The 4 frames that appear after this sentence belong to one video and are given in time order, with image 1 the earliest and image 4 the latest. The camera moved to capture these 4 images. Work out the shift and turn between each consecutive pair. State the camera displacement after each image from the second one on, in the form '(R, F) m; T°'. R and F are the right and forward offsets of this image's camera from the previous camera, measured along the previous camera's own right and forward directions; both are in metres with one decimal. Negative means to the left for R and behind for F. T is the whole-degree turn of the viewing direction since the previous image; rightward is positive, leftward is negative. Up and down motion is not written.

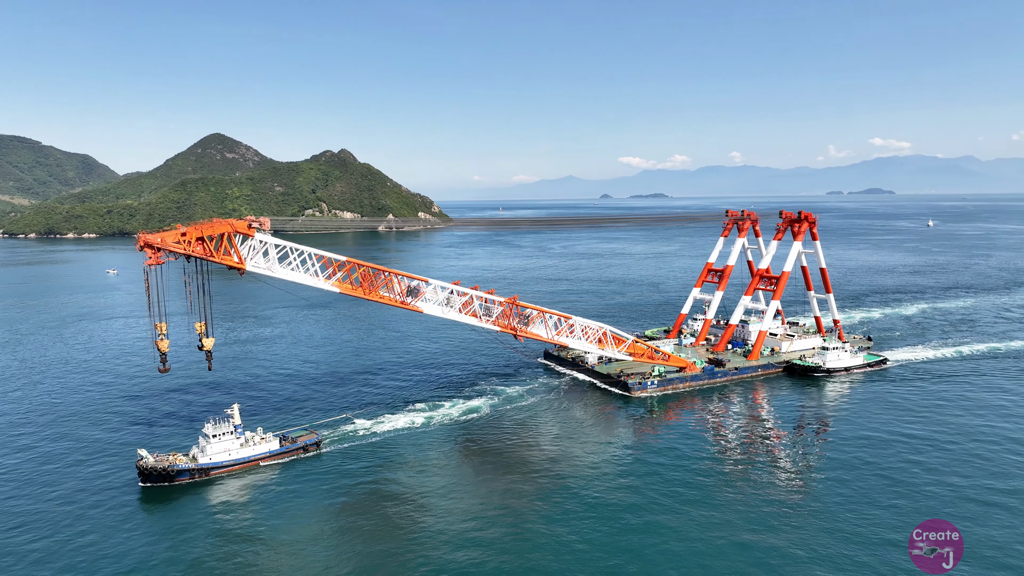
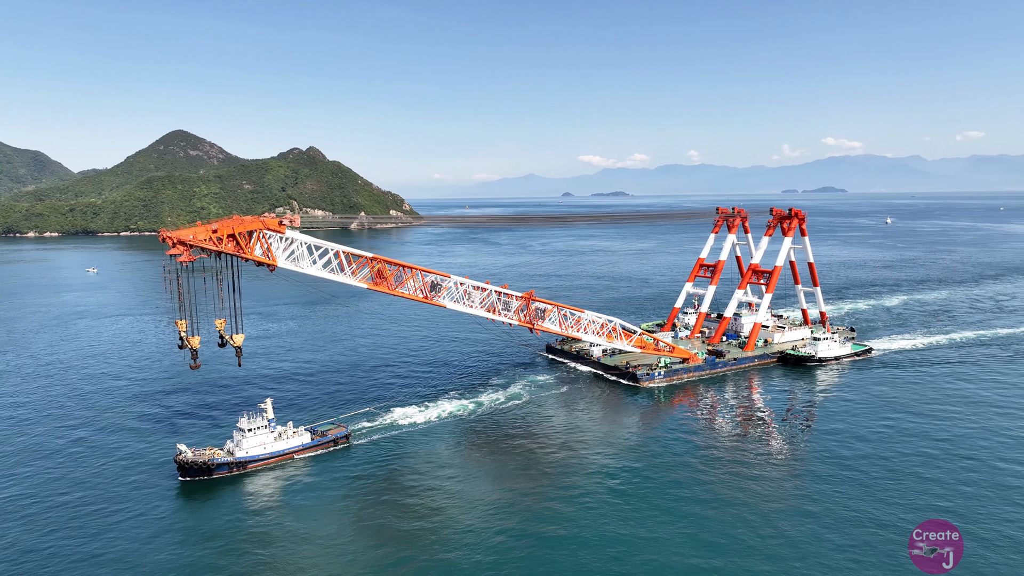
(-3.2, -1.0) m; +3°
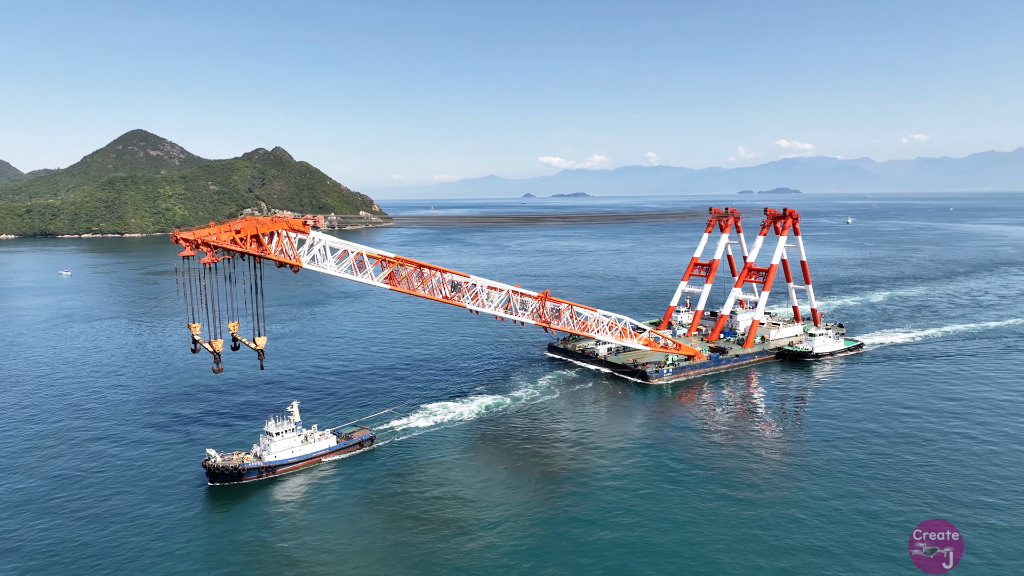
(-3.3, 0.0) m; +3°
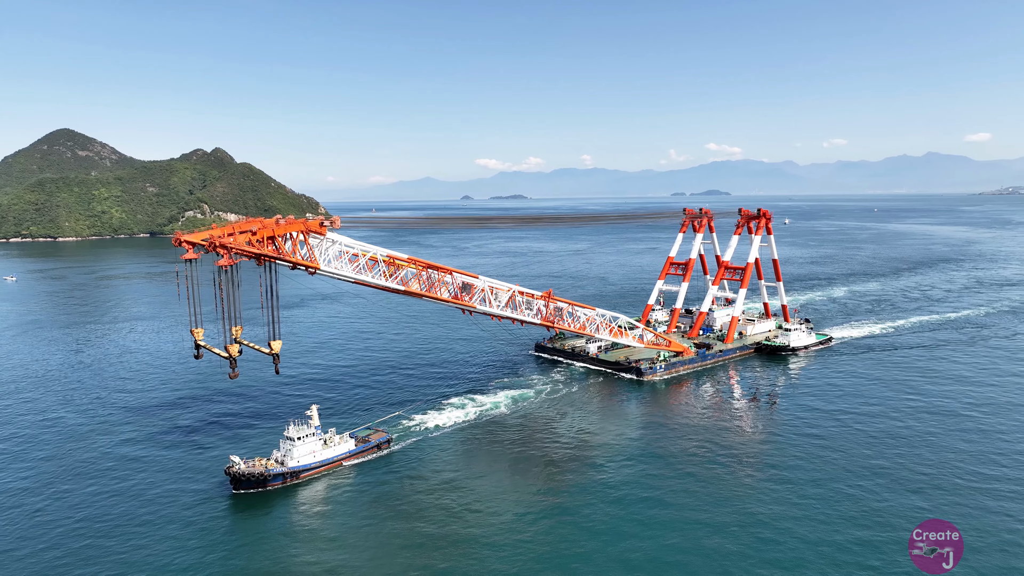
(-3.9, -0.3) m; +5°
